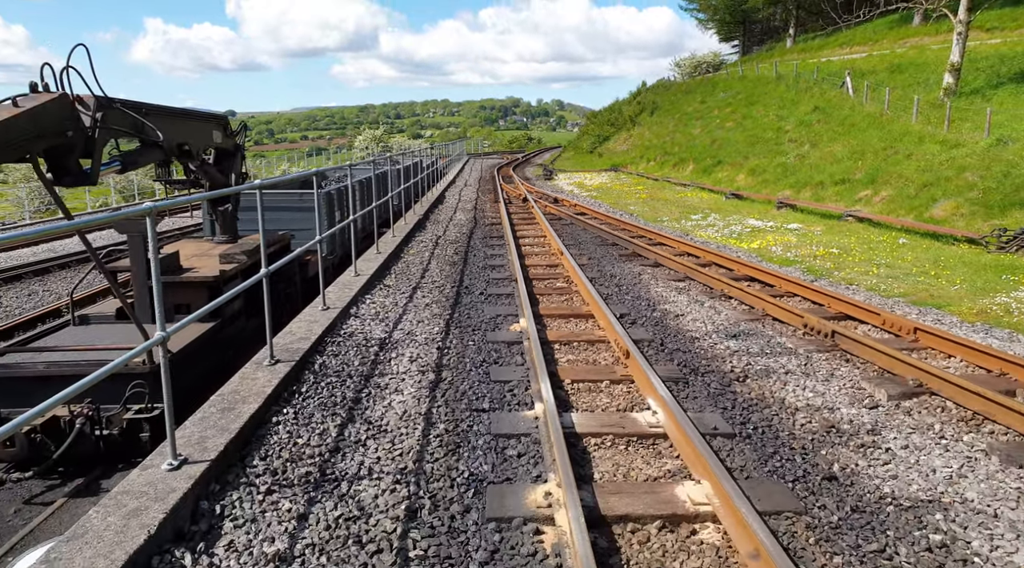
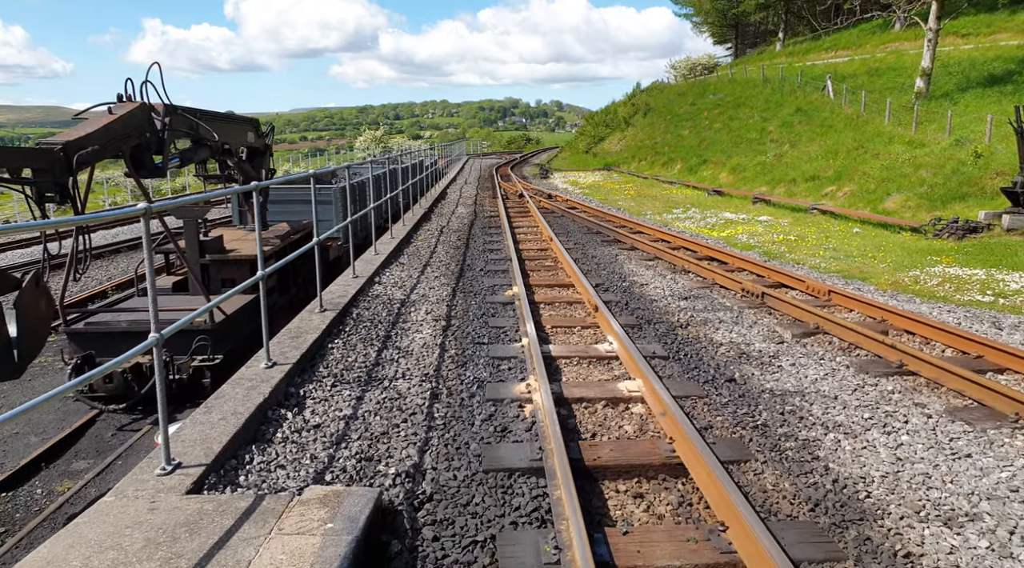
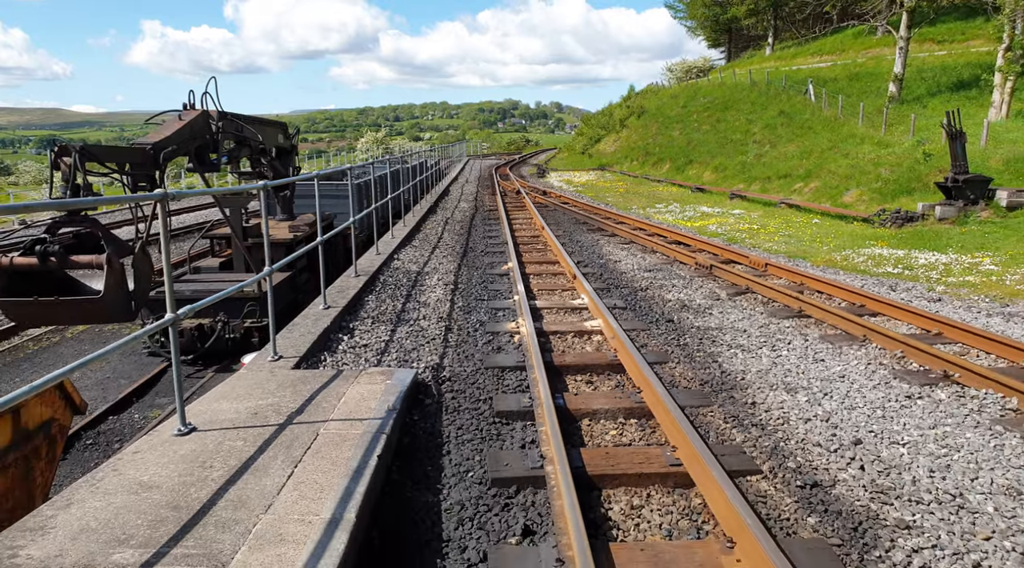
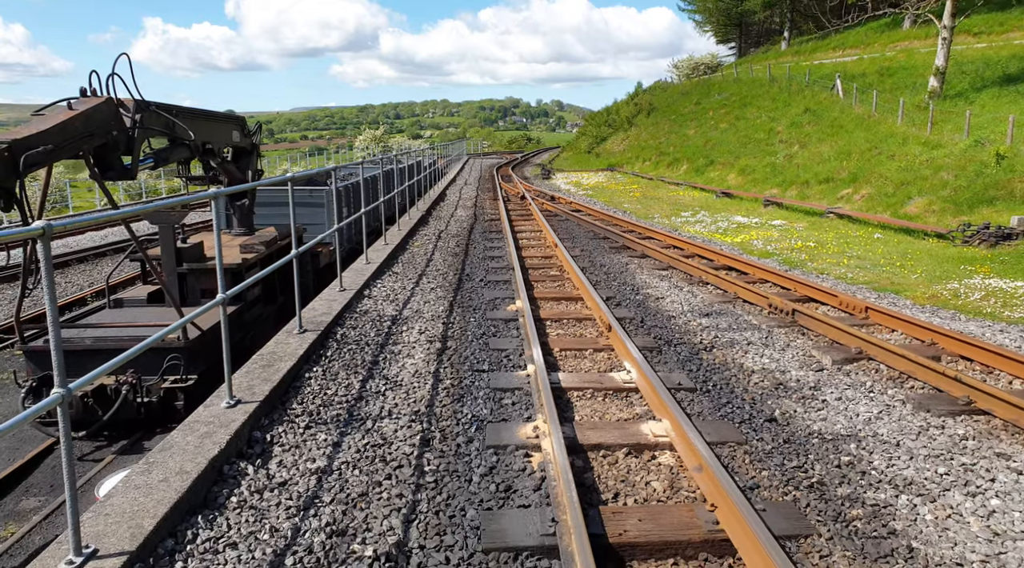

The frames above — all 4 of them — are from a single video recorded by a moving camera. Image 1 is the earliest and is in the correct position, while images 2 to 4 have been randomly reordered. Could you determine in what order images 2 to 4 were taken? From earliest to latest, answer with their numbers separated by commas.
4, 2, 3
